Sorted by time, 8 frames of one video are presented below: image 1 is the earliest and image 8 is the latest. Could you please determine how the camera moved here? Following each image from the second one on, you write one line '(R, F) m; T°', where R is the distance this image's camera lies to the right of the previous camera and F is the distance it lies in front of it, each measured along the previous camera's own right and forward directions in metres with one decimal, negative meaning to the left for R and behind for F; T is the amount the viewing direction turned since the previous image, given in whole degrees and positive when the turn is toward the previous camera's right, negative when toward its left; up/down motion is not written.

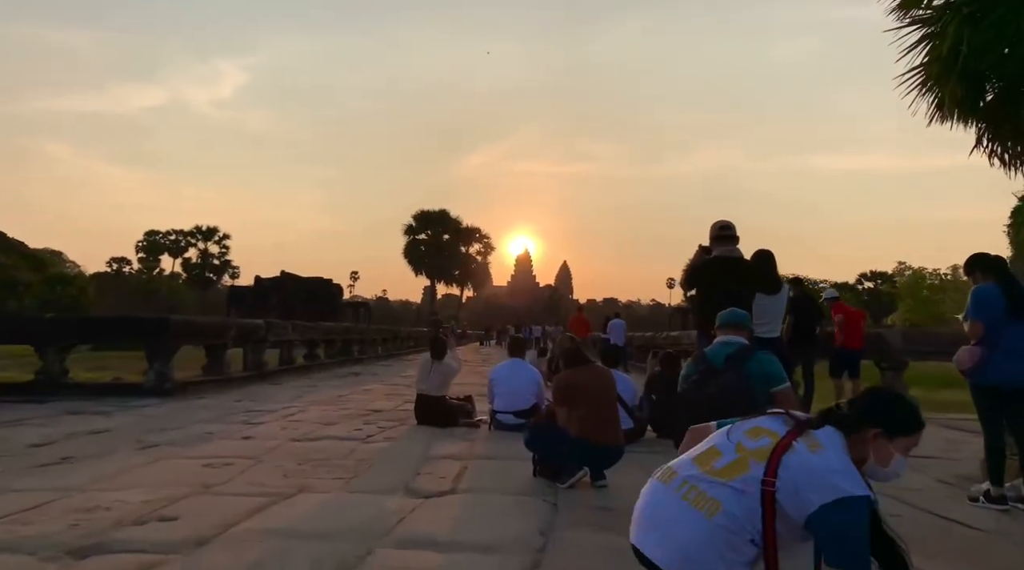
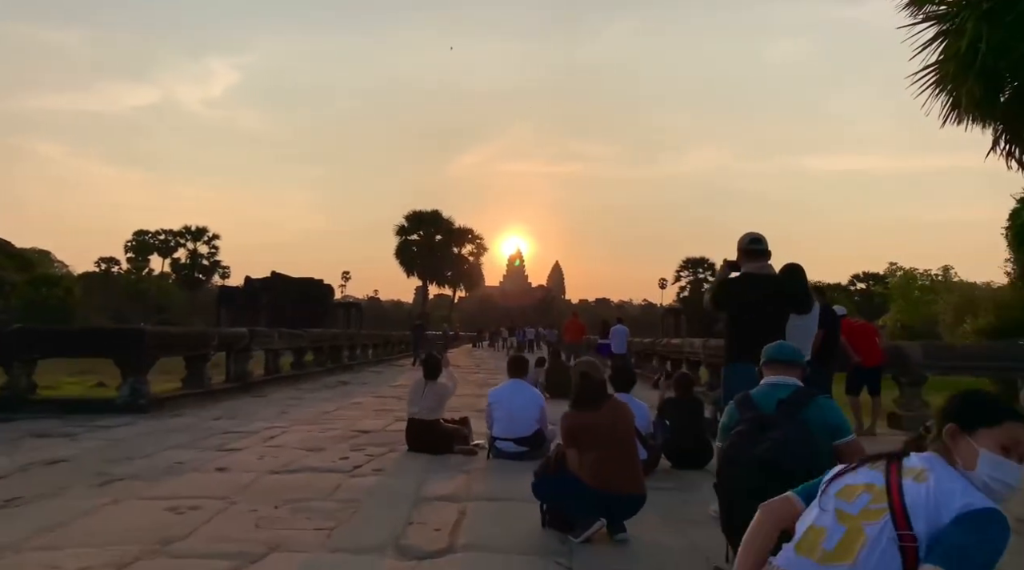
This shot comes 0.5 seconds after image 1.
(-0.1, +0.6) m; +1°
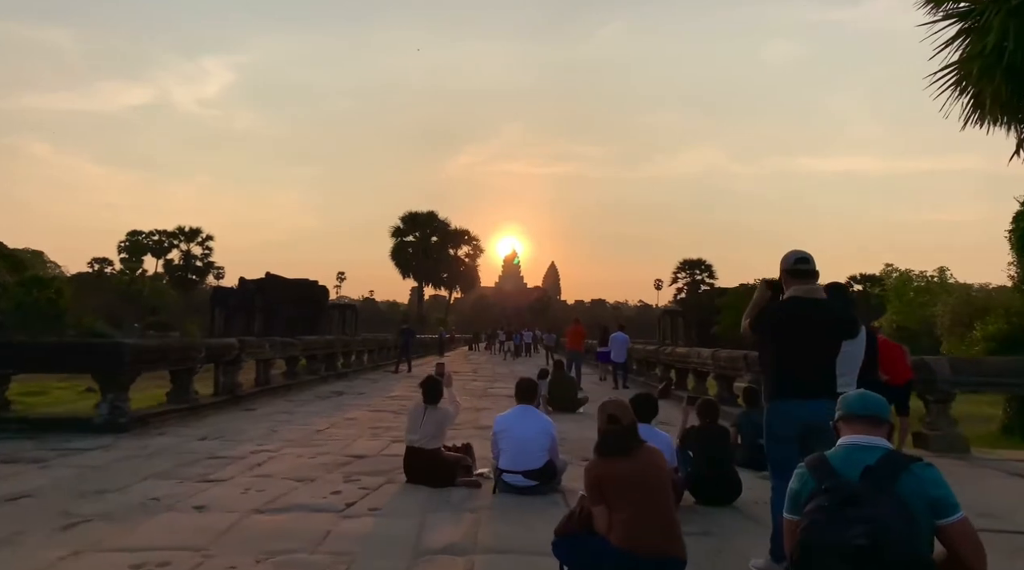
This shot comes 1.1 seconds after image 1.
(-0.1, +0.6) m; 0°
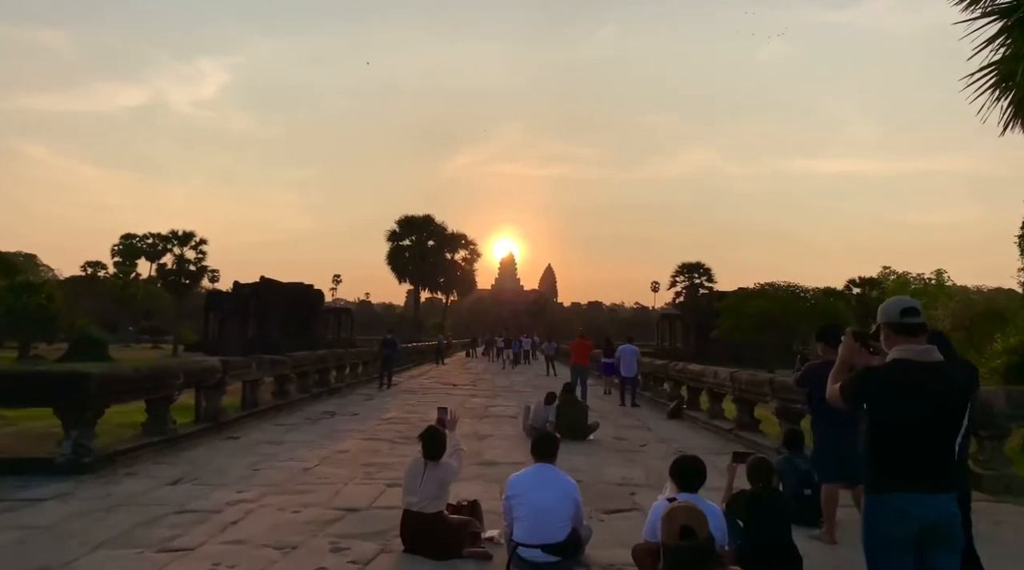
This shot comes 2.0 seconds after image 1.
(-0.1, +0.9) m; 0°
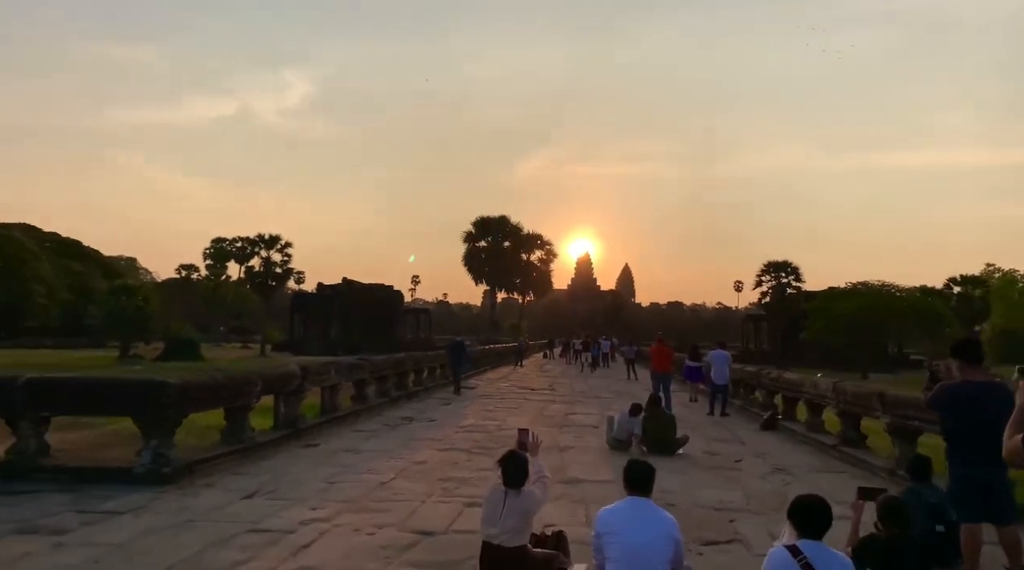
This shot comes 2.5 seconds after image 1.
(-0.1, +0.5) m; -6°
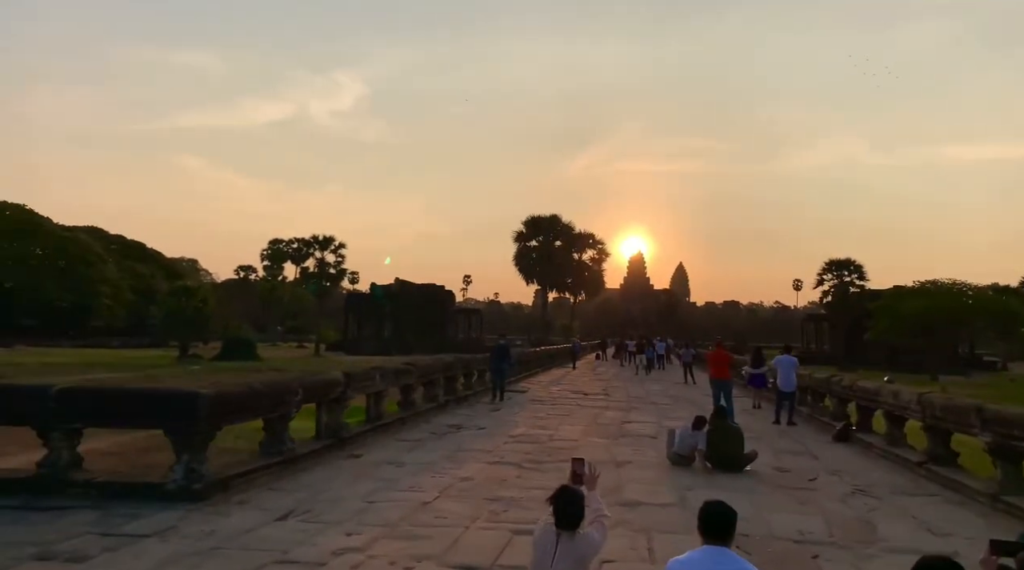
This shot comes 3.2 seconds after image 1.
(0.0, +0.7) m; -4°
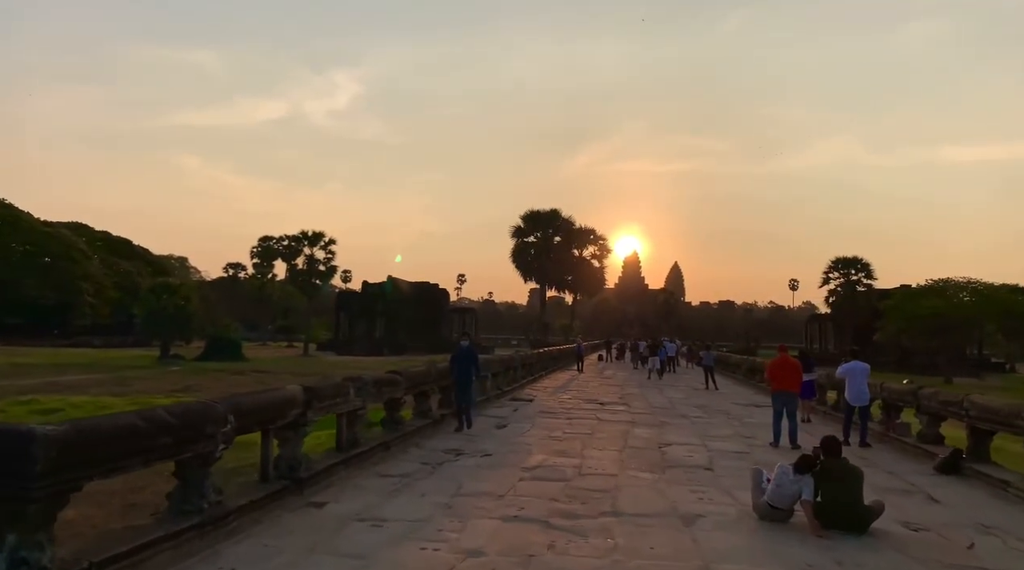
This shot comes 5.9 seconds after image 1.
(-0.3, +3.2) m; 0°
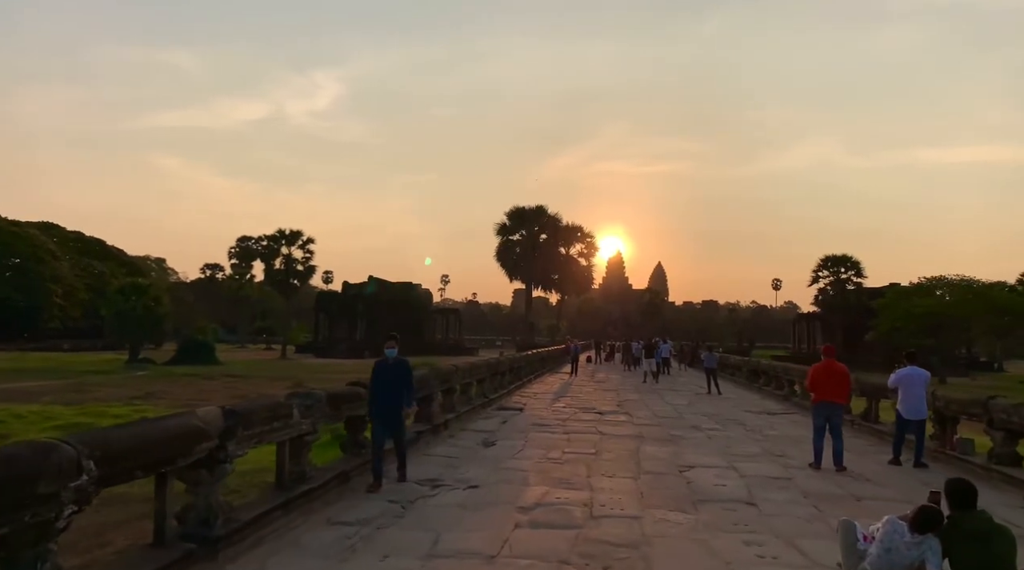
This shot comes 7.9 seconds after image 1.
(-0.1, +2.3) m; +1°
